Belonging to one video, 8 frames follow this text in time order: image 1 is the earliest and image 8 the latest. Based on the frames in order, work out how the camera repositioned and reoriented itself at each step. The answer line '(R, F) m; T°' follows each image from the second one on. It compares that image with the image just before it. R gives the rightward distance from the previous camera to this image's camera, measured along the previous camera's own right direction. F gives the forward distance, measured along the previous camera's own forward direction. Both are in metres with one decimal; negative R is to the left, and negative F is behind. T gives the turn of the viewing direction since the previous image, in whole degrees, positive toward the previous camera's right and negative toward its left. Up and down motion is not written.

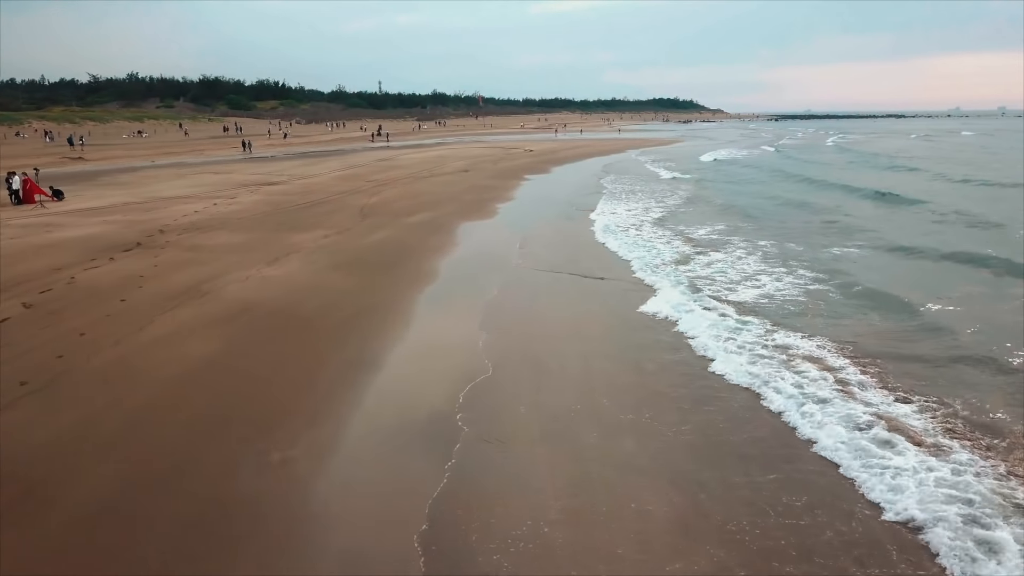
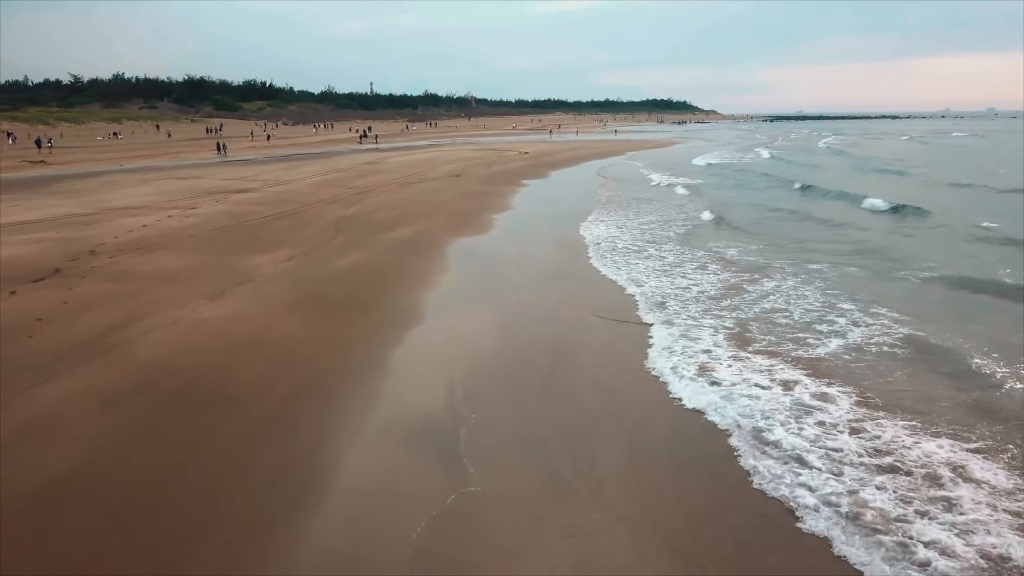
(-0.1, +1.9) m; +1°
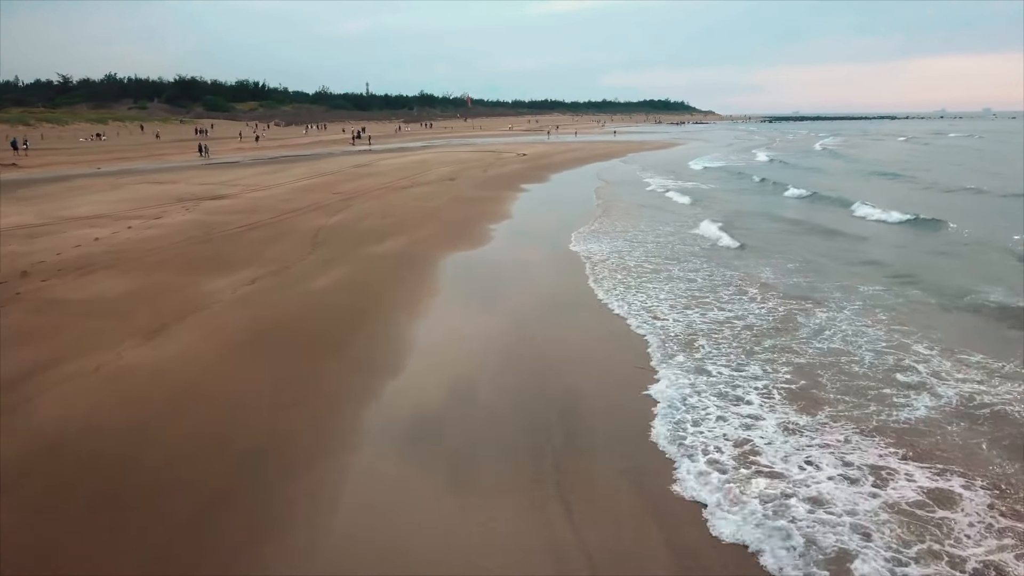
(-0.1, +1.4) m; 0°
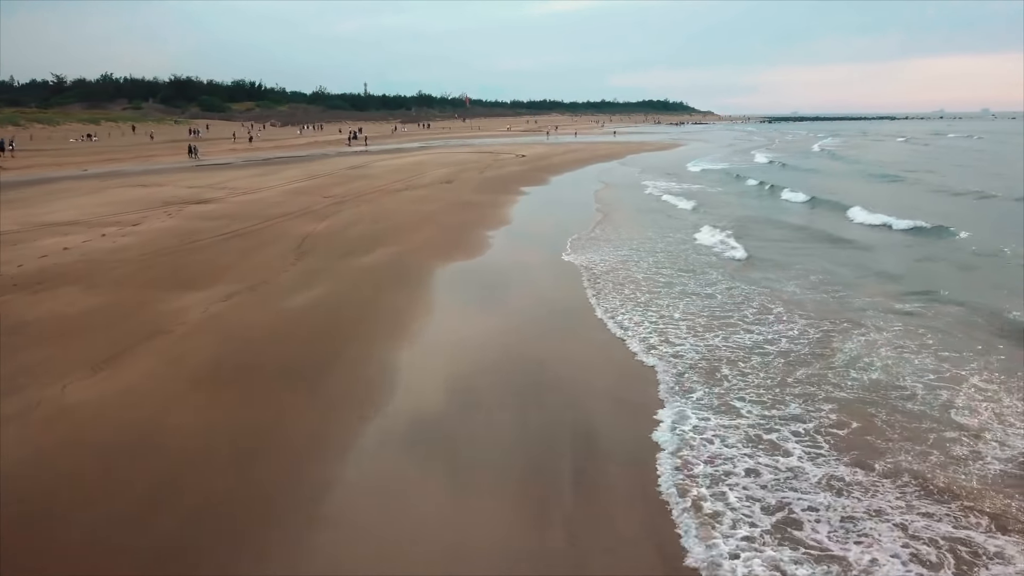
(0.0, +0.7) m; 0°
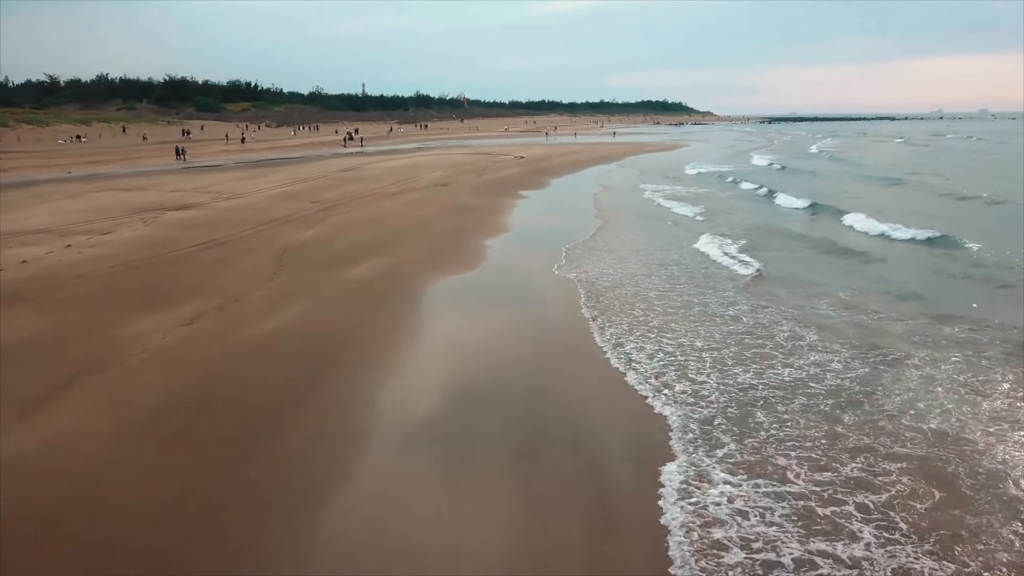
(0.0, +0.9) m; 0°
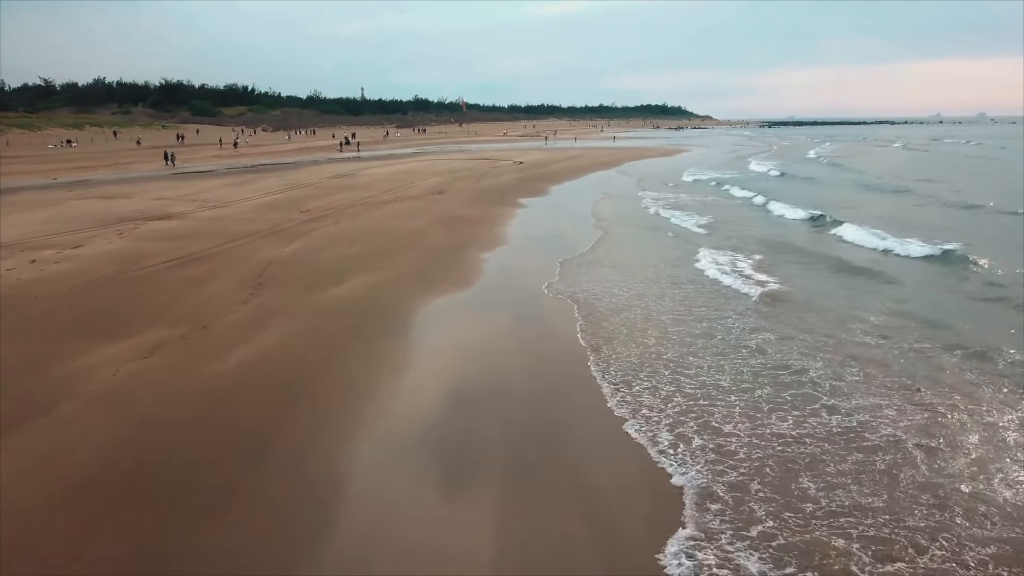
(0.0, +0.7) m; 0°
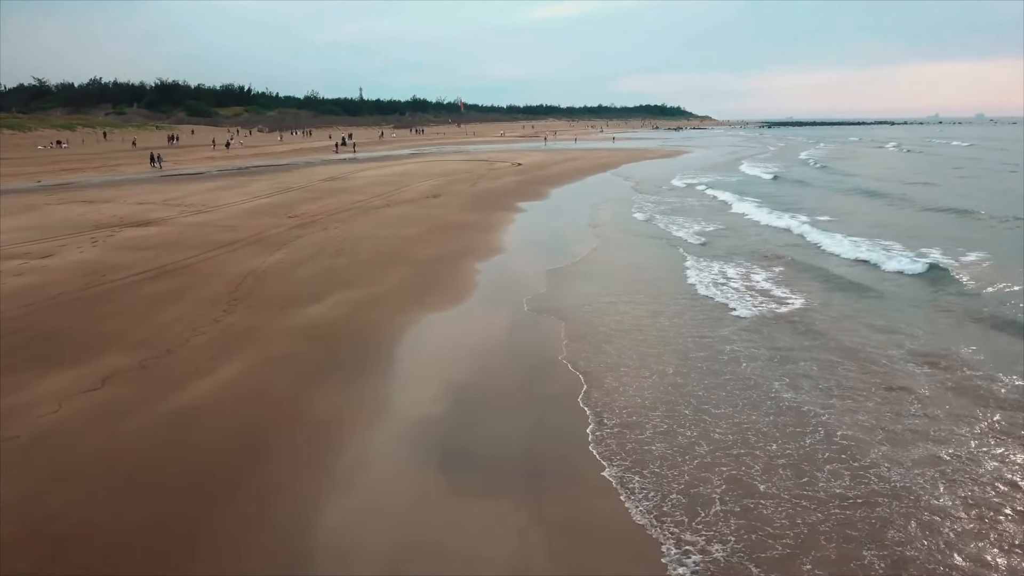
(0.0, +0.7) m; 0°
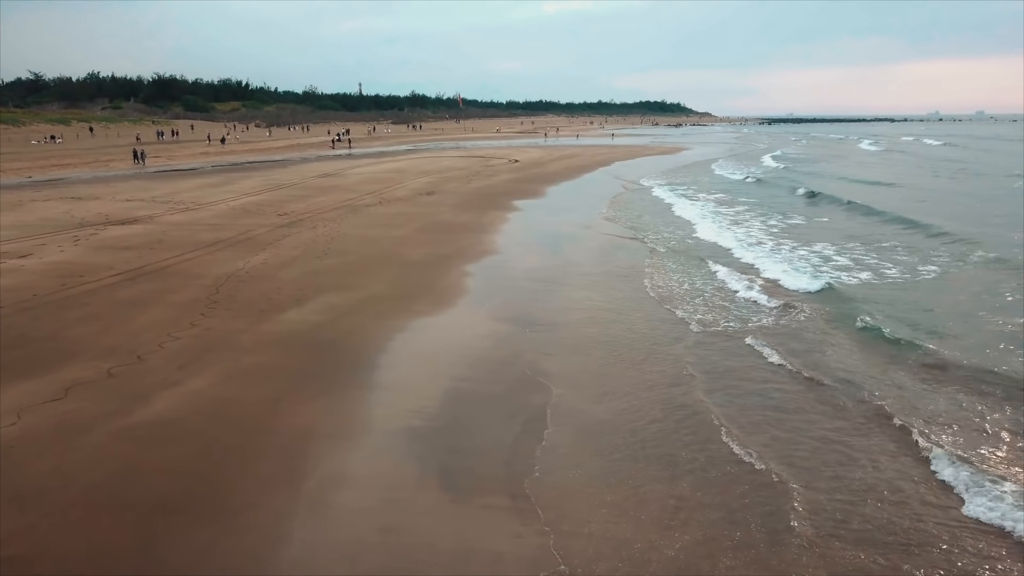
(+0.1, +0.3) m; 0°
